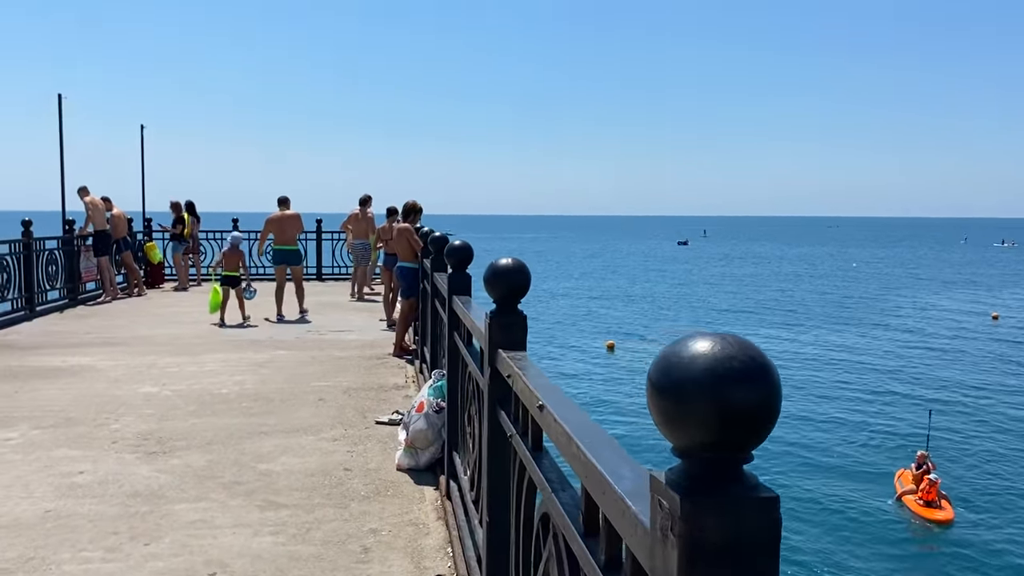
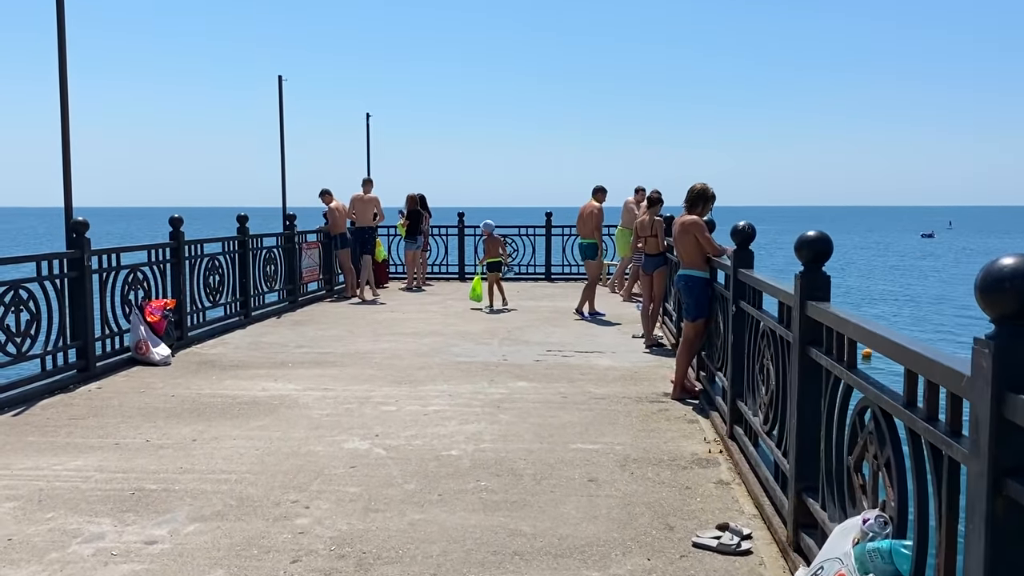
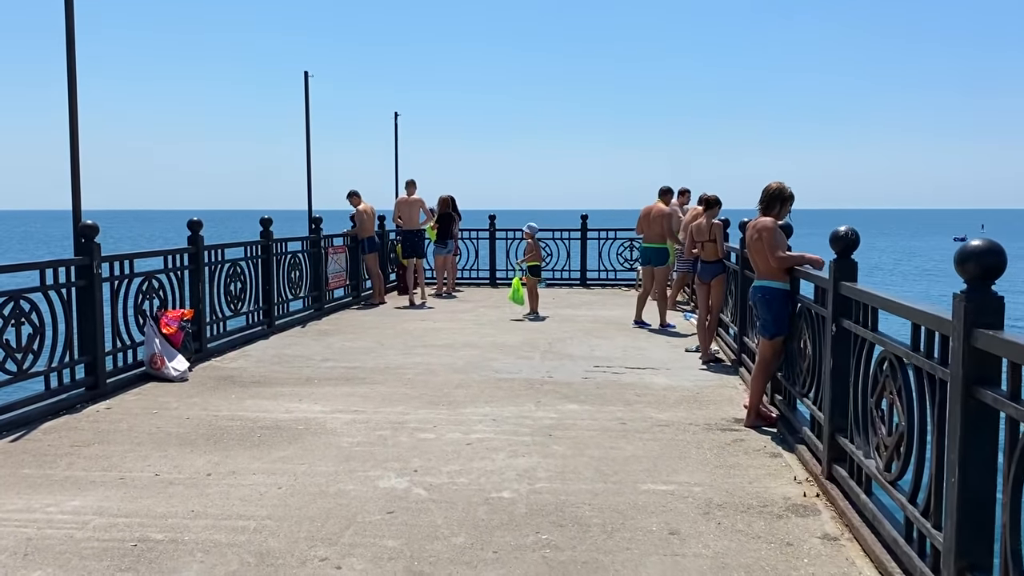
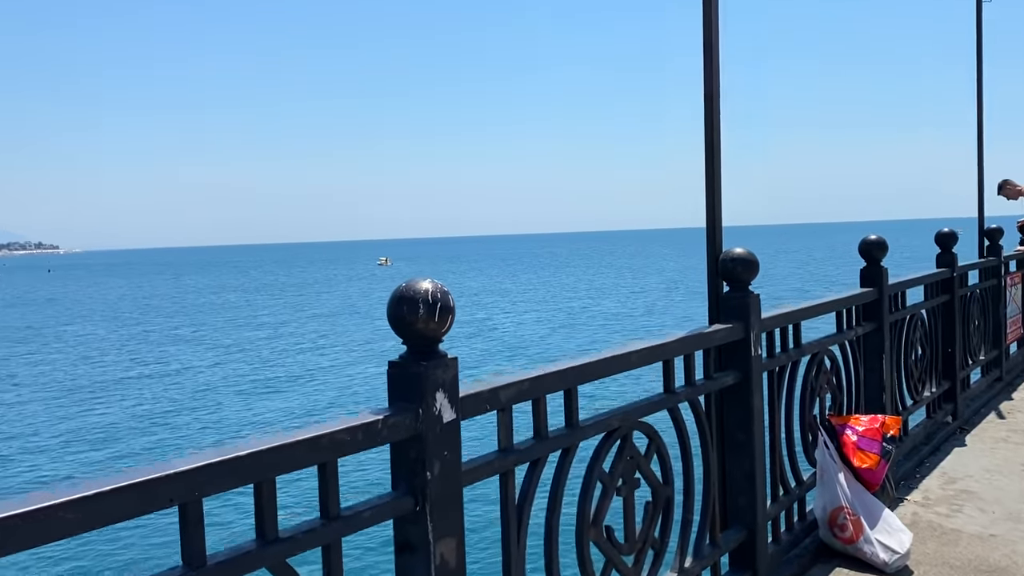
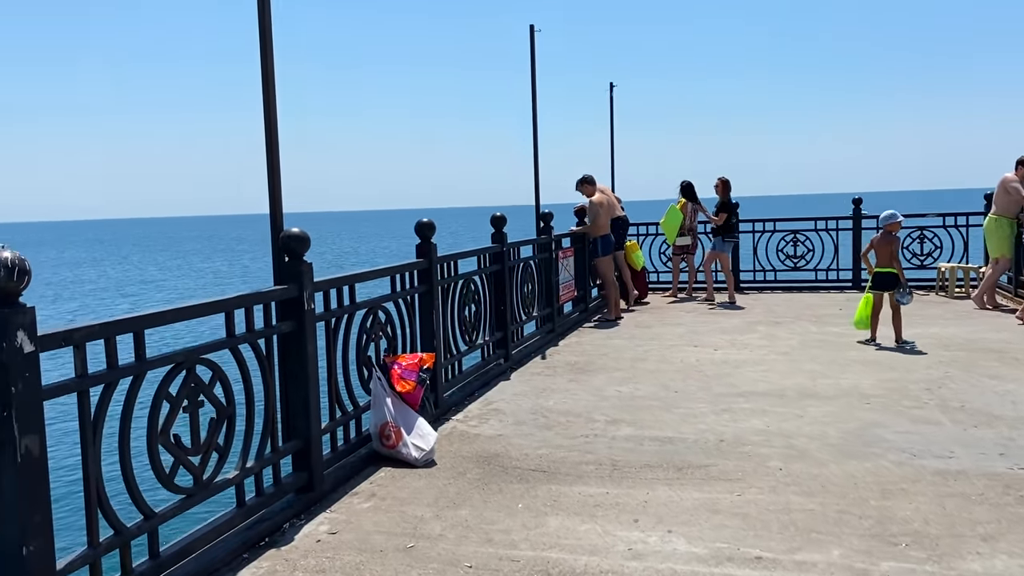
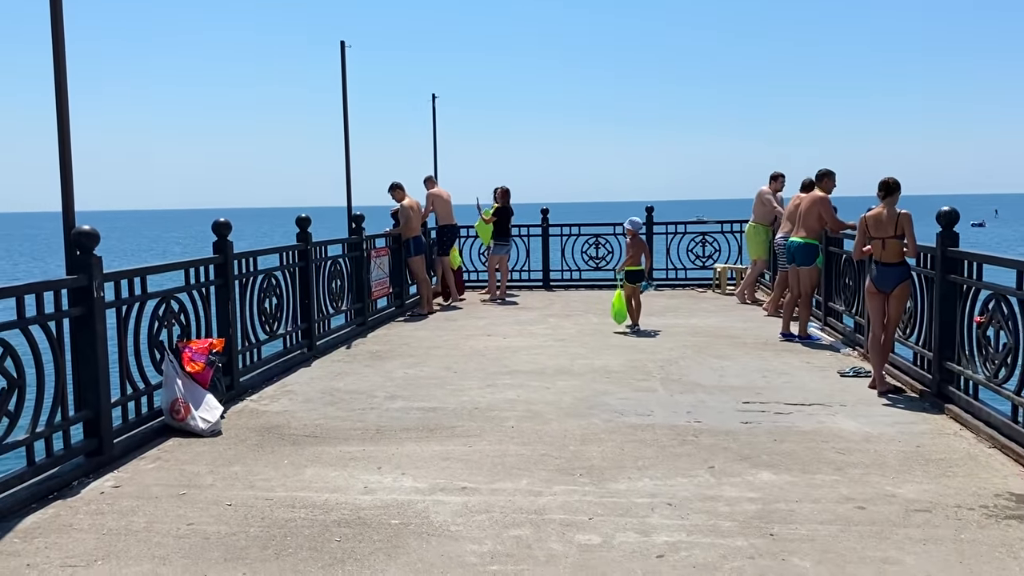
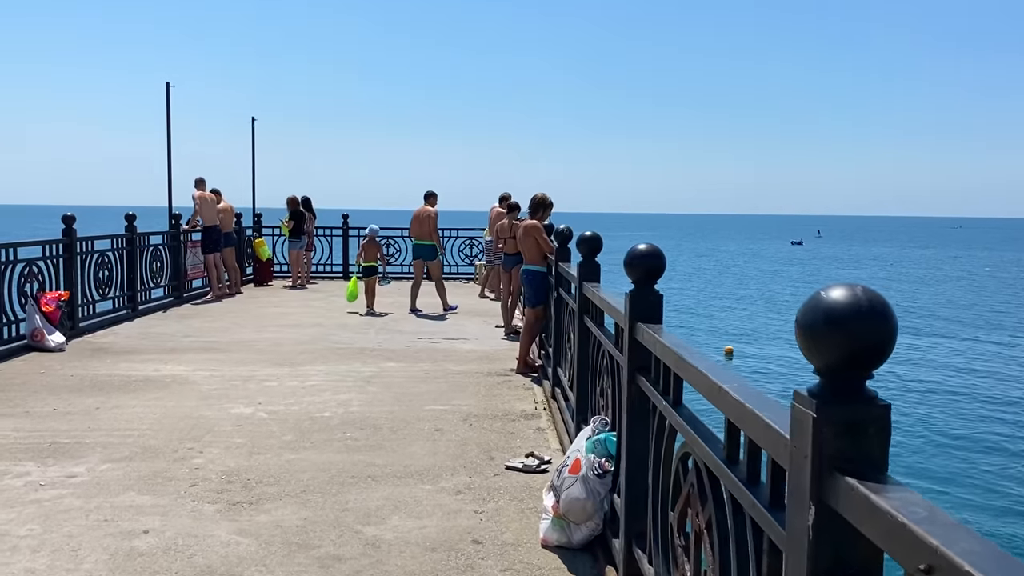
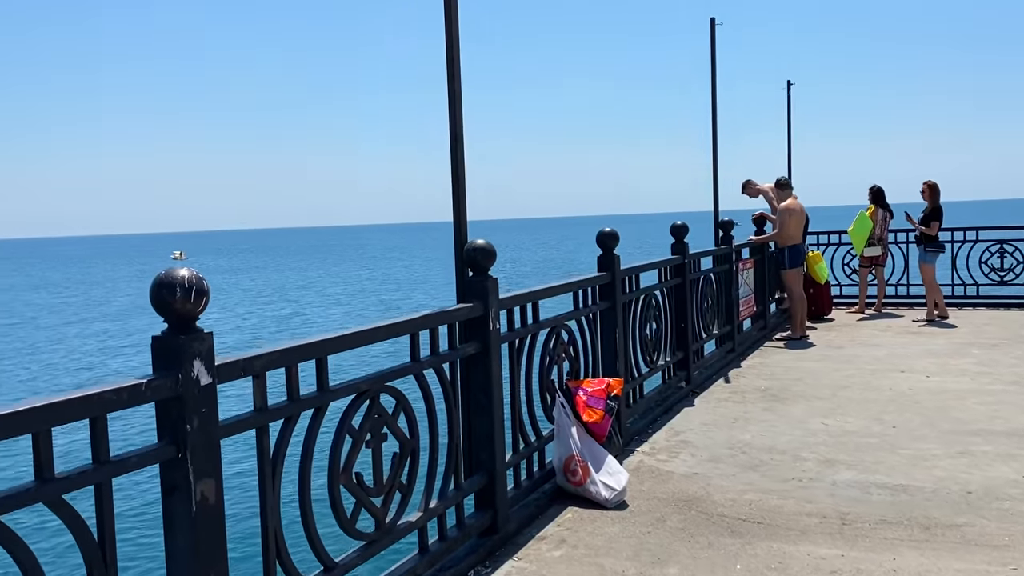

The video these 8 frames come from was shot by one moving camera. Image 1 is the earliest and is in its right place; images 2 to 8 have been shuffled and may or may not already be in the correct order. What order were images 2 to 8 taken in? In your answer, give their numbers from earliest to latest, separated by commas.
7, 2, 3, 6, 5, 8, 4
